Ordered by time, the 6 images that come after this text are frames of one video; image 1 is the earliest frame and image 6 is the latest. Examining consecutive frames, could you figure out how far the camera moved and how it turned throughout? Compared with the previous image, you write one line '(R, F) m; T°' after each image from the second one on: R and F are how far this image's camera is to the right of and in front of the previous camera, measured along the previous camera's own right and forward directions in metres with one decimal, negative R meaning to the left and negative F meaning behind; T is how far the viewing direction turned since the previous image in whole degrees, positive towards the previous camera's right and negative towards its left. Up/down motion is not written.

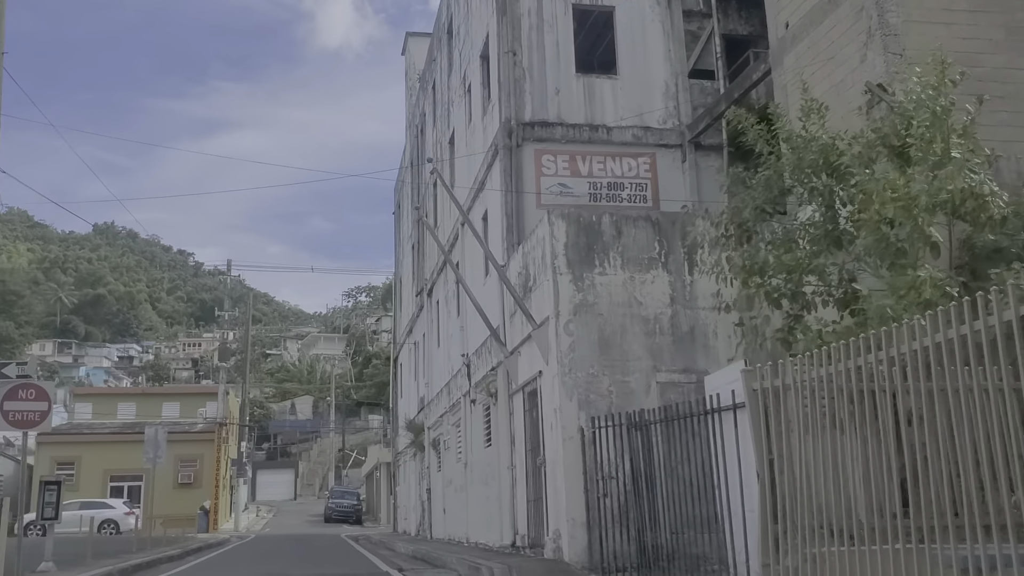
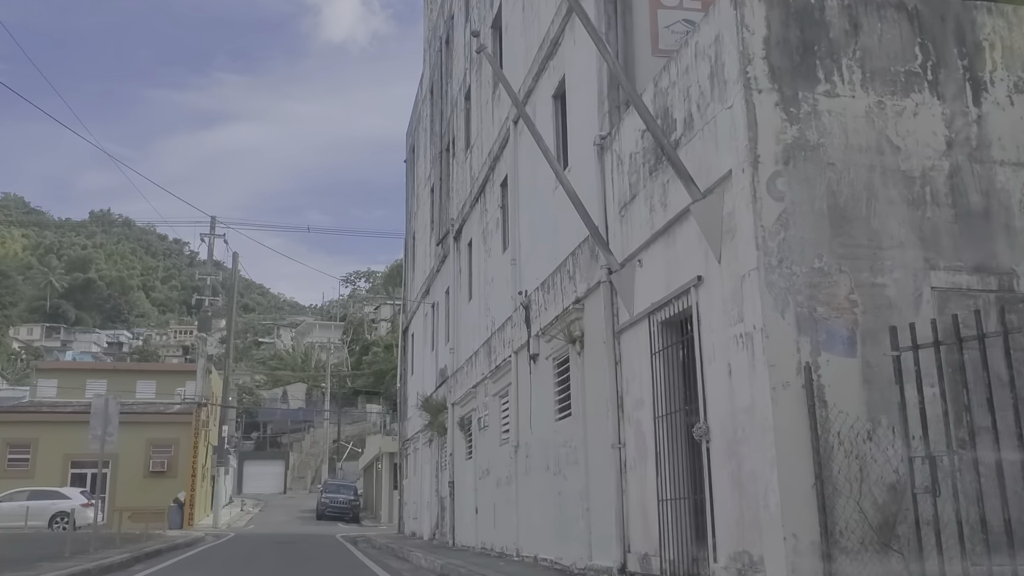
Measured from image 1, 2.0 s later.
(-1.0, +5.2) m; 0°
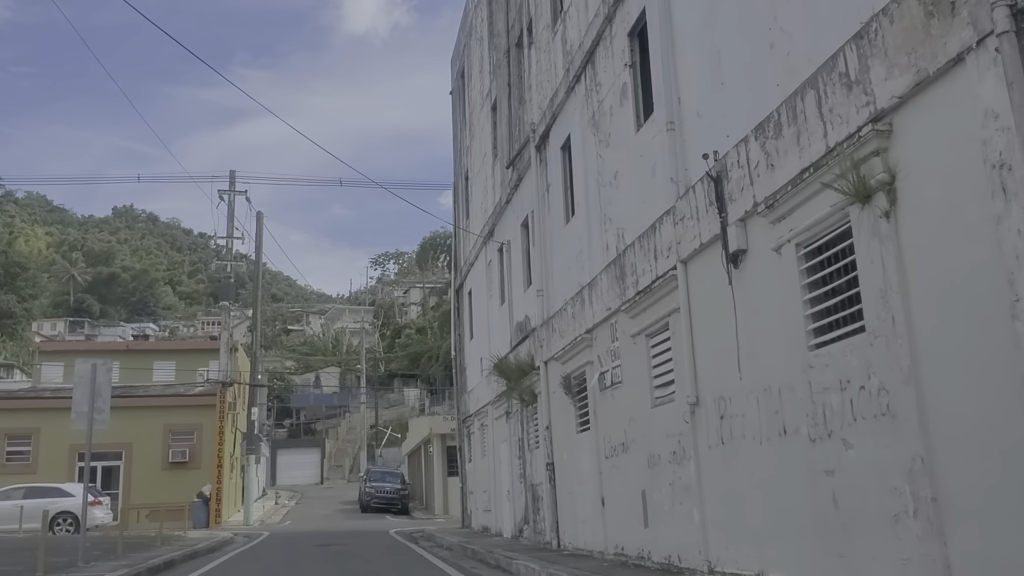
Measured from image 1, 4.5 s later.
(-1.3, +4.6) m; -1°
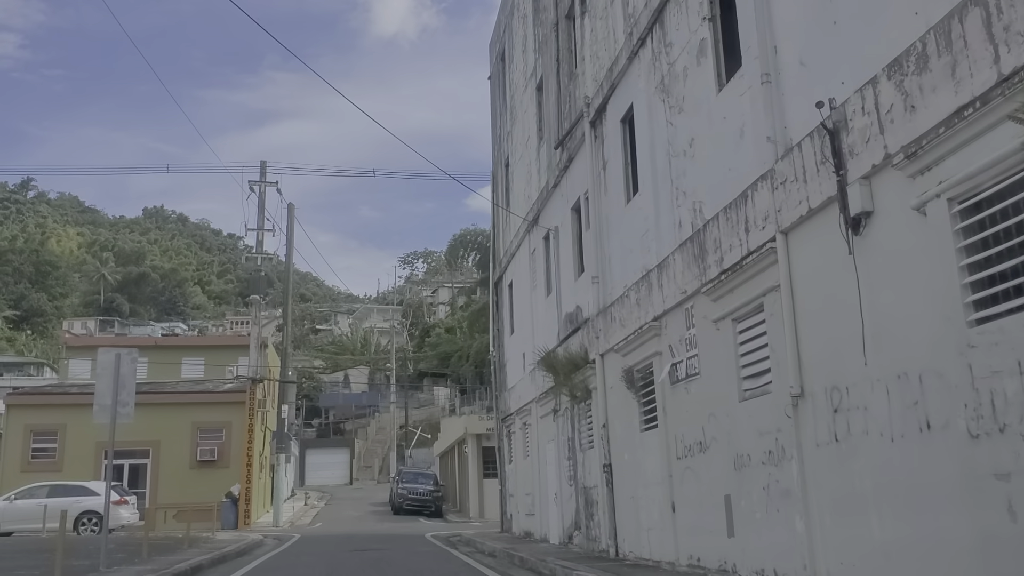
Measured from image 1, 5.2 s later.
(-0.4, +1.1) m; -2°
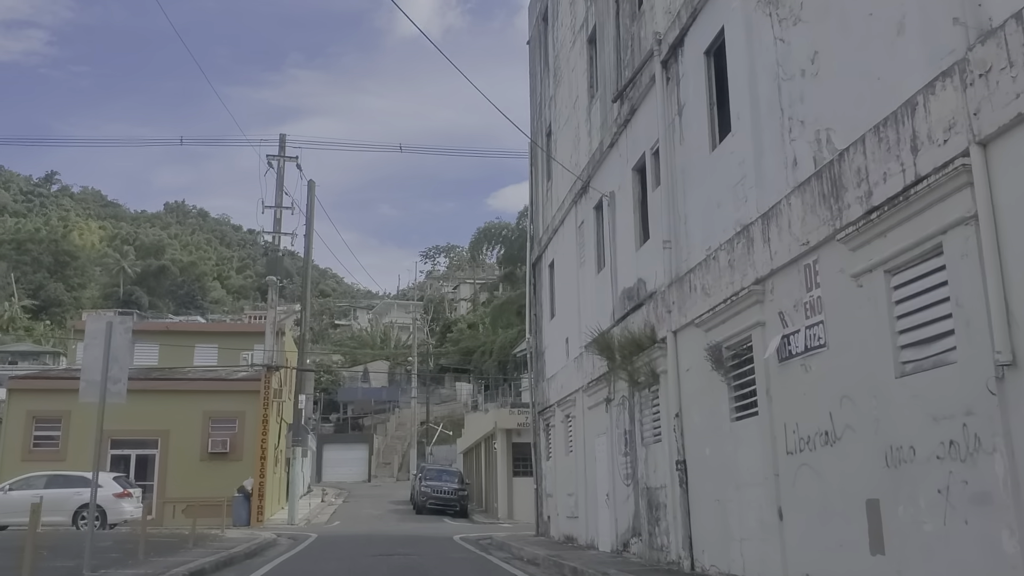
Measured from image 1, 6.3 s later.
(-0.5, +2.0) m; -1°
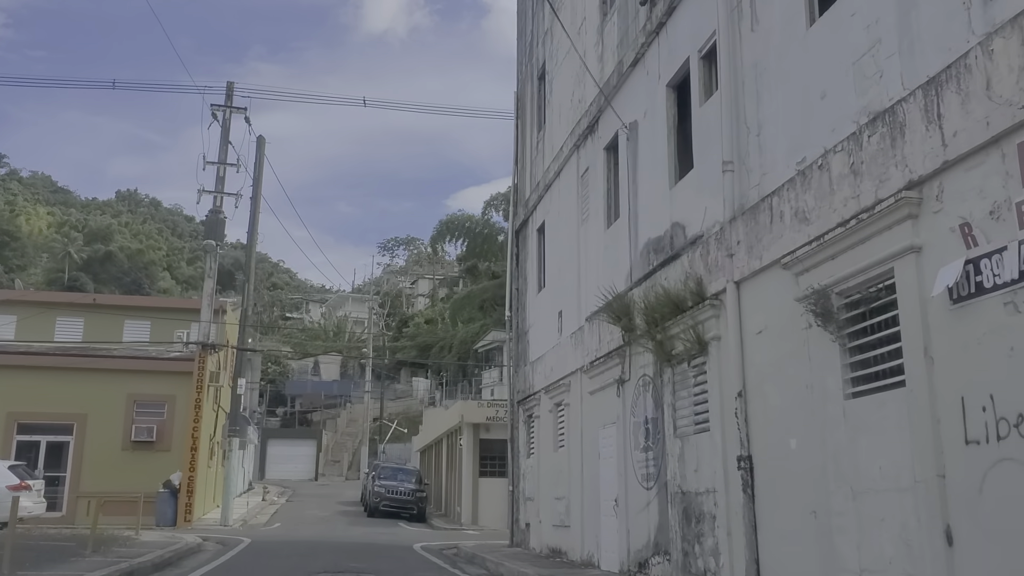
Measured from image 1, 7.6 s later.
(-0.4, +3.1) m; +3°
